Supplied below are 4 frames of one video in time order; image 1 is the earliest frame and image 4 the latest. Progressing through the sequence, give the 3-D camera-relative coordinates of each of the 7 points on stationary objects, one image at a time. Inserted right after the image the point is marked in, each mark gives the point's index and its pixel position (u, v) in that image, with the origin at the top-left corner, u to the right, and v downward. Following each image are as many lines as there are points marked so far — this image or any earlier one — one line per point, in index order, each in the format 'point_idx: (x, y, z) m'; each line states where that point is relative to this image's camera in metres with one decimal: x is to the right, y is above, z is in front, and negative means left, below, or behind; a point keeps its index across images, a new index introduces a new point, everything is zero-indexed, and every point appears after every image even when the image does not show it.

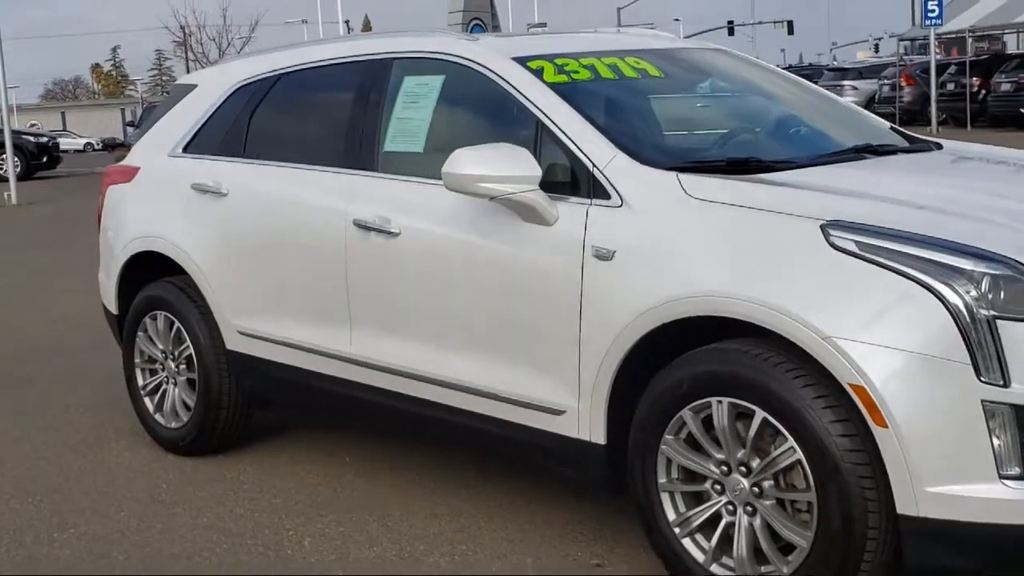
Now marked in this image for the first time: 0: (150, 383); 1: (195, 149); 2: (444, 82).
0: (-1.5, -0.4, +5.7) m
1: (-1.3, +0.6, +5.5) m
2: (-0.2, +0.7, +4.5) m
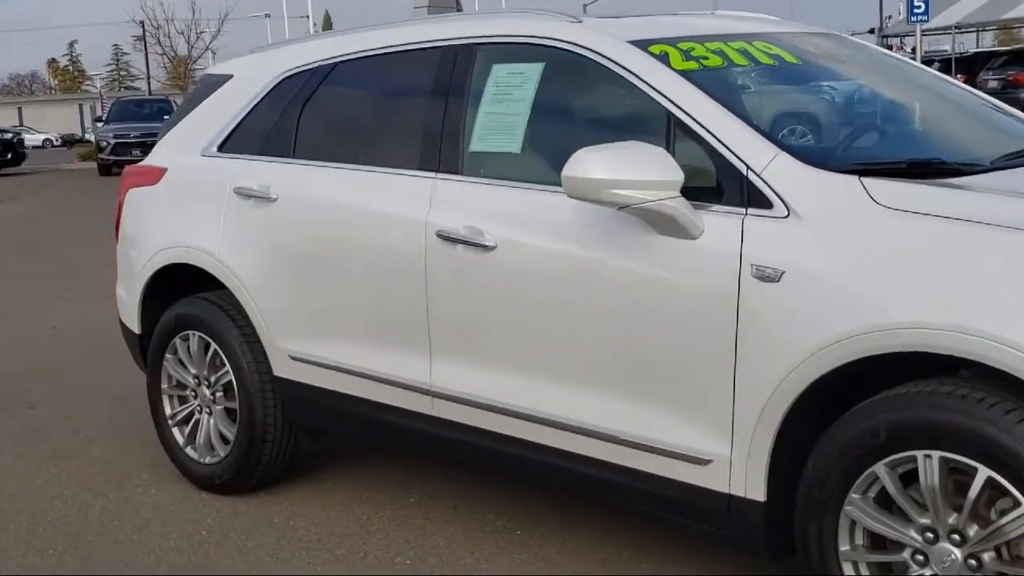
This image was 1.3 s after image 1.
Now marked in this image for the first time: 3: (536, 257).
0: (-1.2, -0.5, +5.0) m
1: (-1.0, +0.5, +4.8) m
2: (+0.1, +0.6, +3.9) m
3: (+0.1, +0.1, +3.6) m
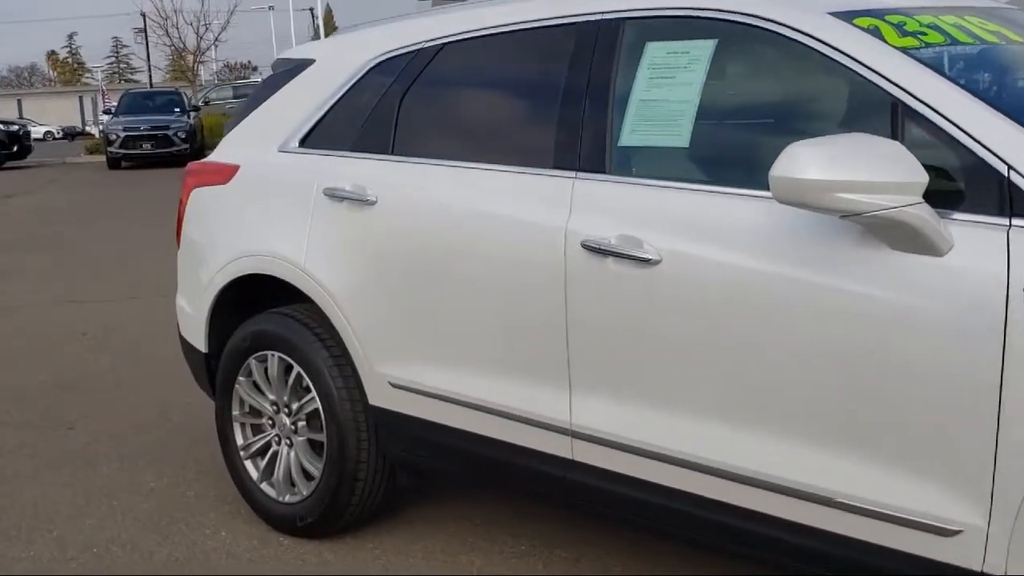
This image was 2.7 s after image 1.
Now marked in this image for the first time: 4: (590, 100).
0: (-0.9, -0.5, +4.4) m
1: (-0.6, +0.5, +4.2) m
2: (+0.5, +0.6, +3.3) m
3: (+0.5, 0.0, +3.0) m
4: (+0.2, +0.5, +3.5) m
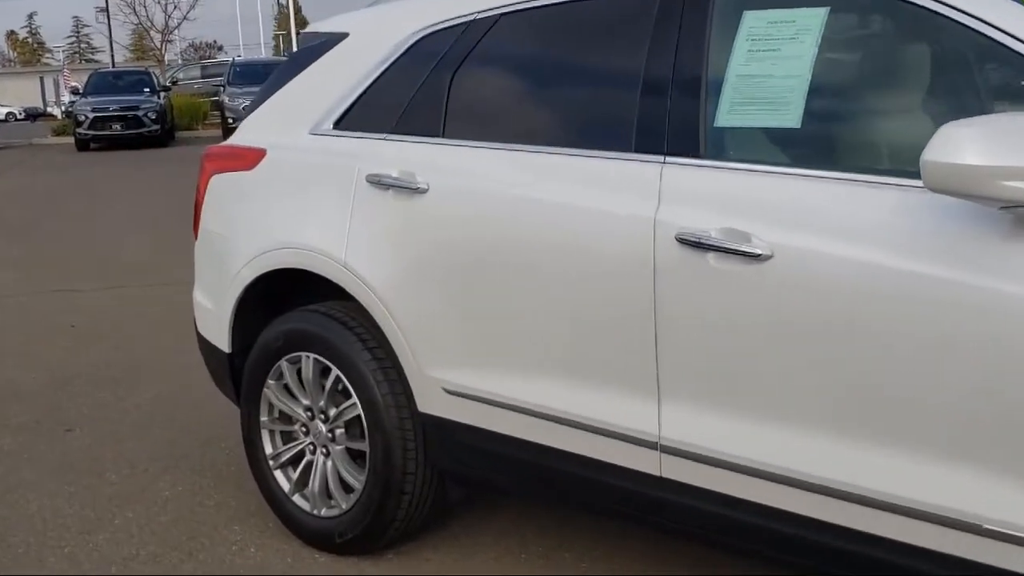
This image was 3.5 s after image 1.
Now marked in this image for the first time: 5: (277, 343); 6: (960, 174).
0: (-0.7, -0.5, +4.0) m
1: (-0.4, +0.5, +3.8) m
2: (+0.7, +0.6, +2.9) m
3: (+0.7, 0.0, +2.7) m
4: (+0.4, +0.5, +3.1) m
5: (-0.7, -0.2, +3.9) m
6: (+0.8, +0.2, +2.3) m
